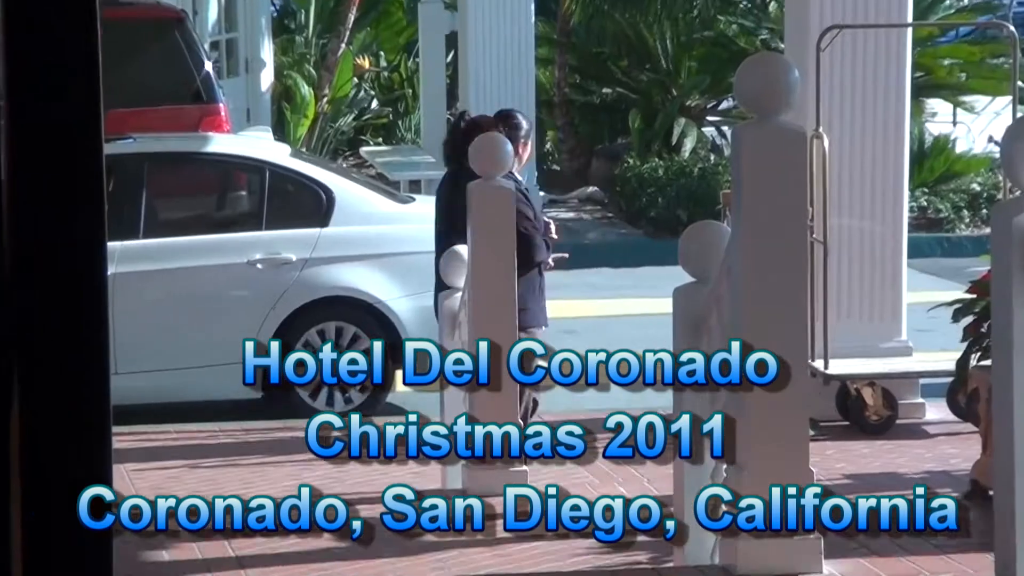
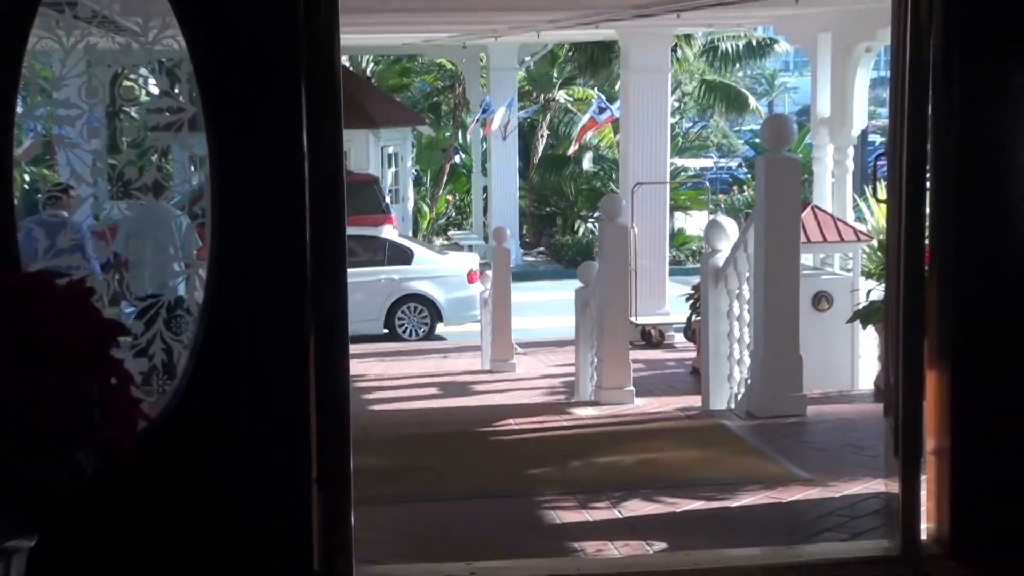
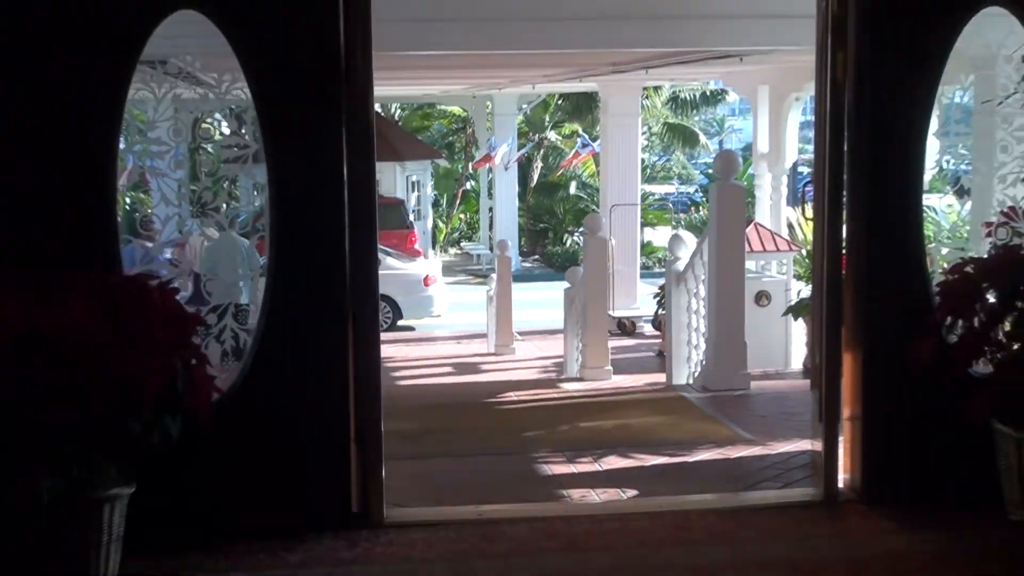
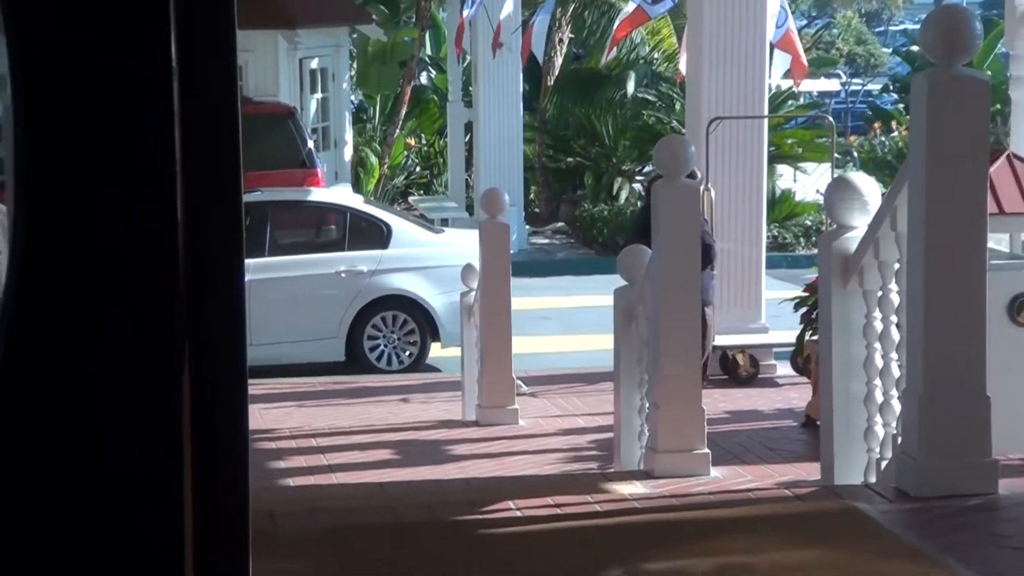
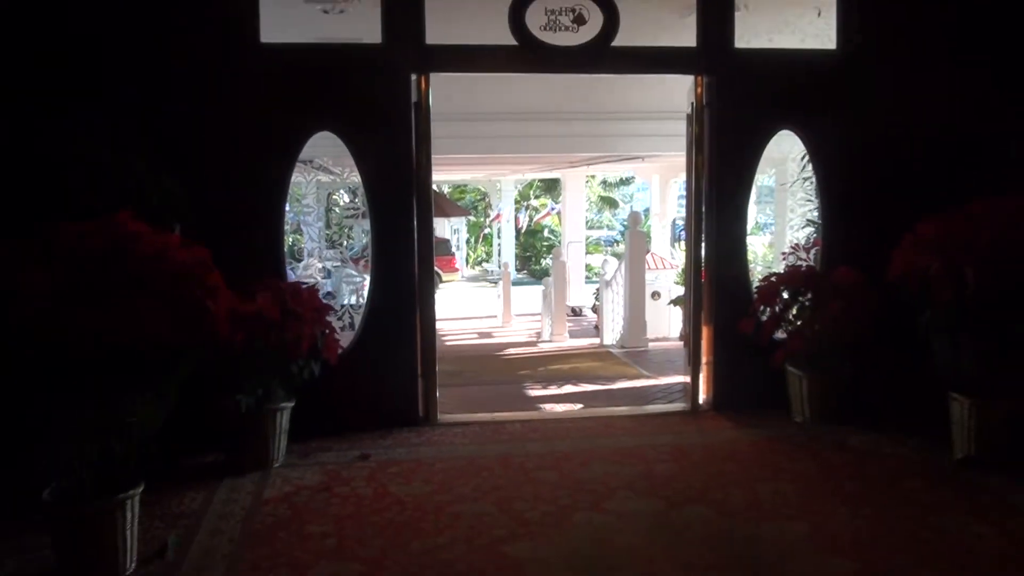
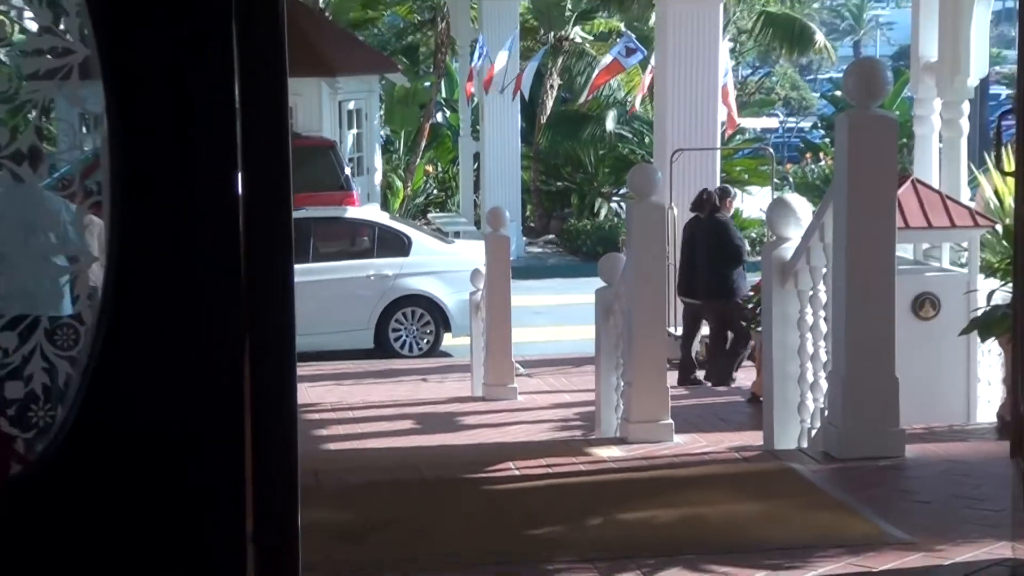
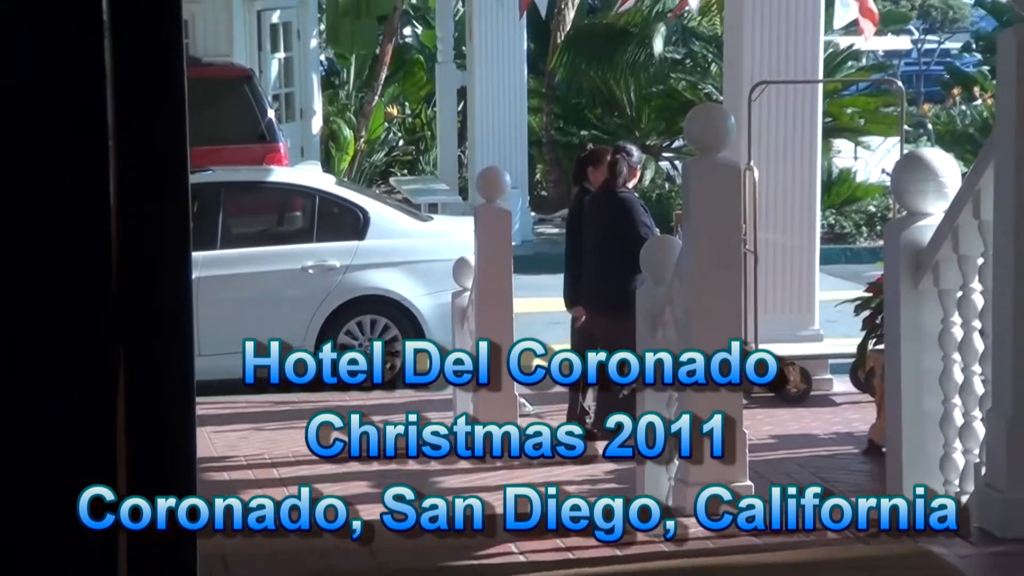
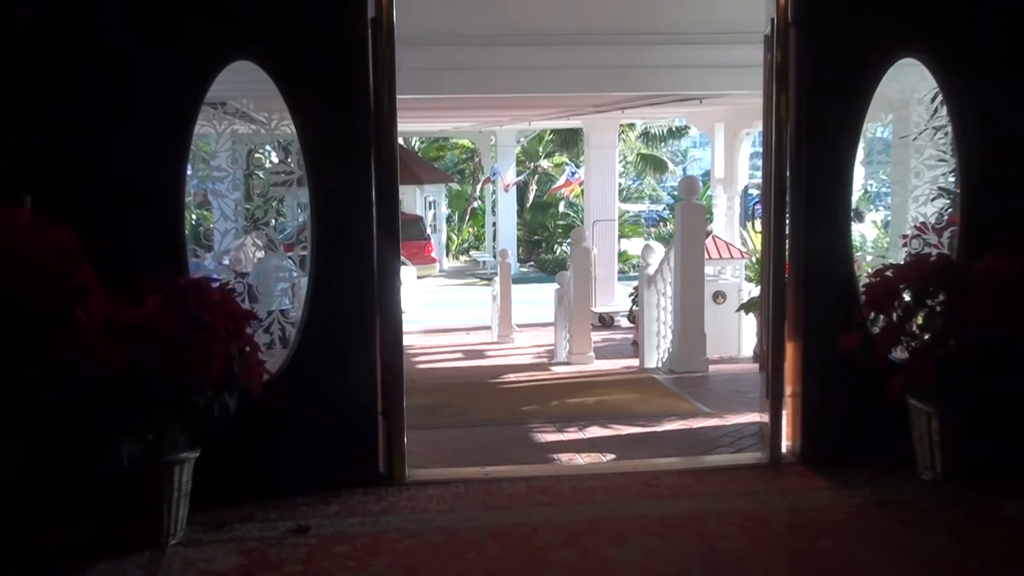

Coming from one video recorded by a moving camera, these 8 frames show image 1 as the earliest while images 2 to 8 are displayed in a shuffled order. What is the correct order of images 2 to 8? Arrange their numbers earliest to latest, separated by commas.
7, 4, 6, 2, 3, 8, 5
